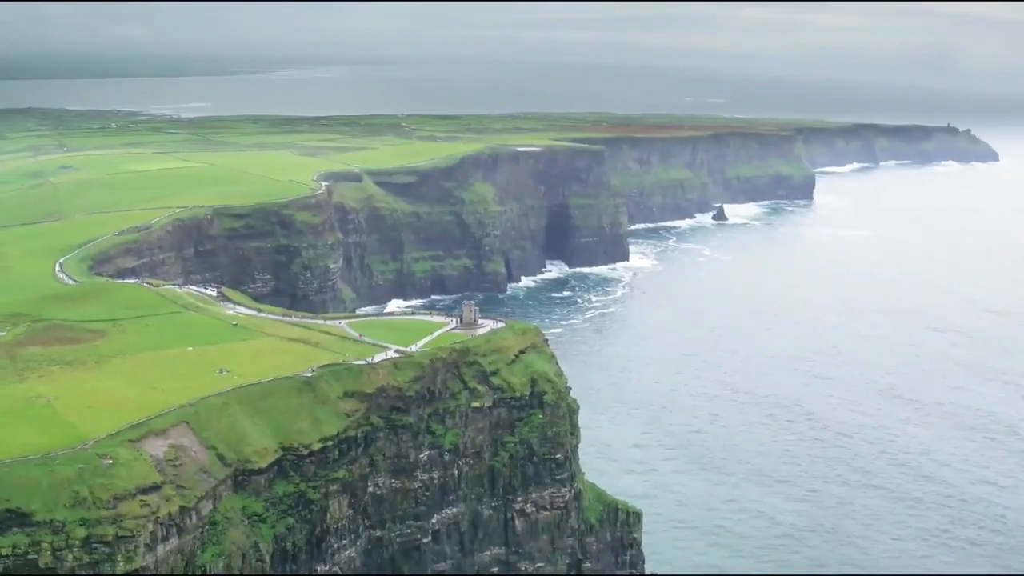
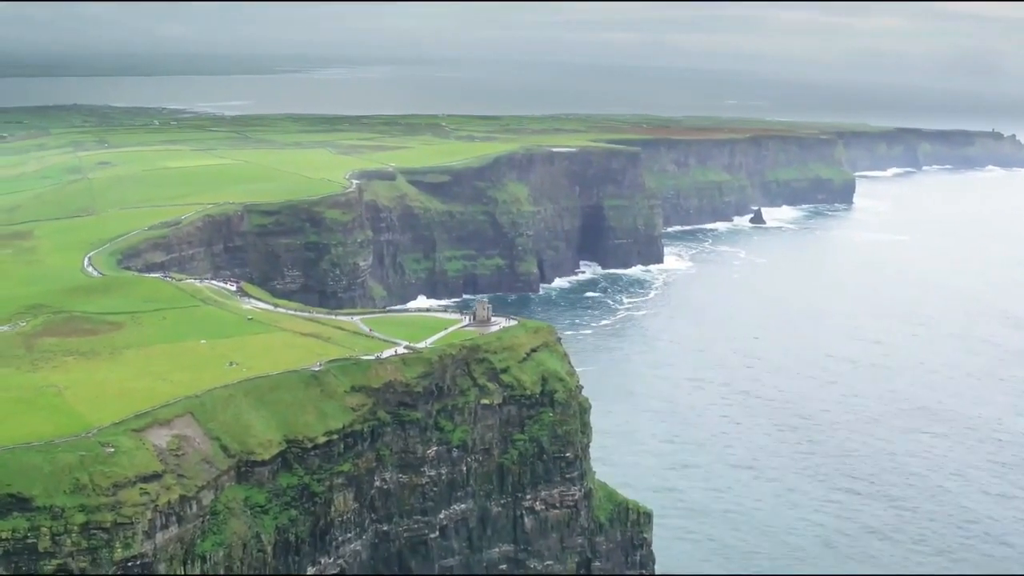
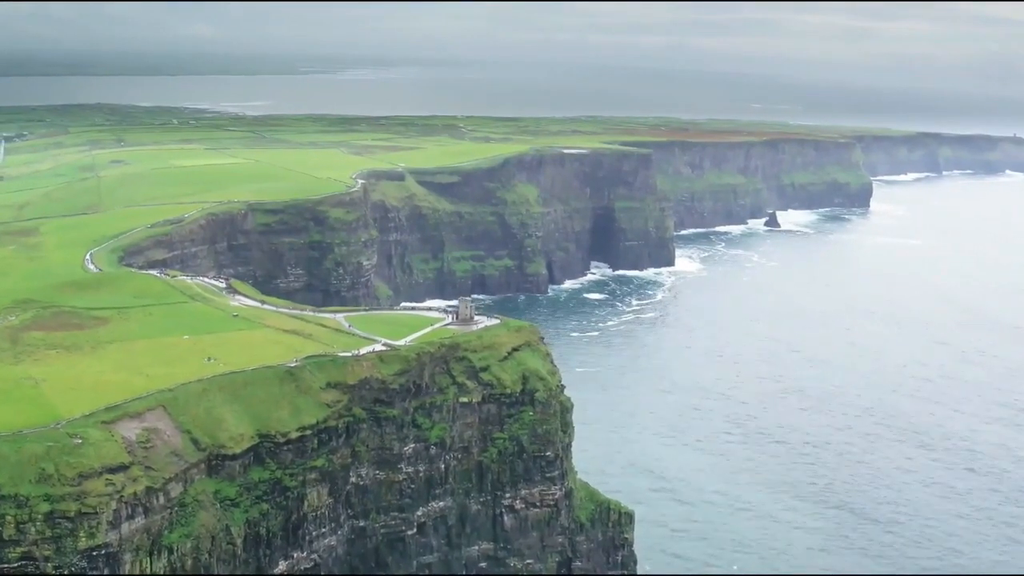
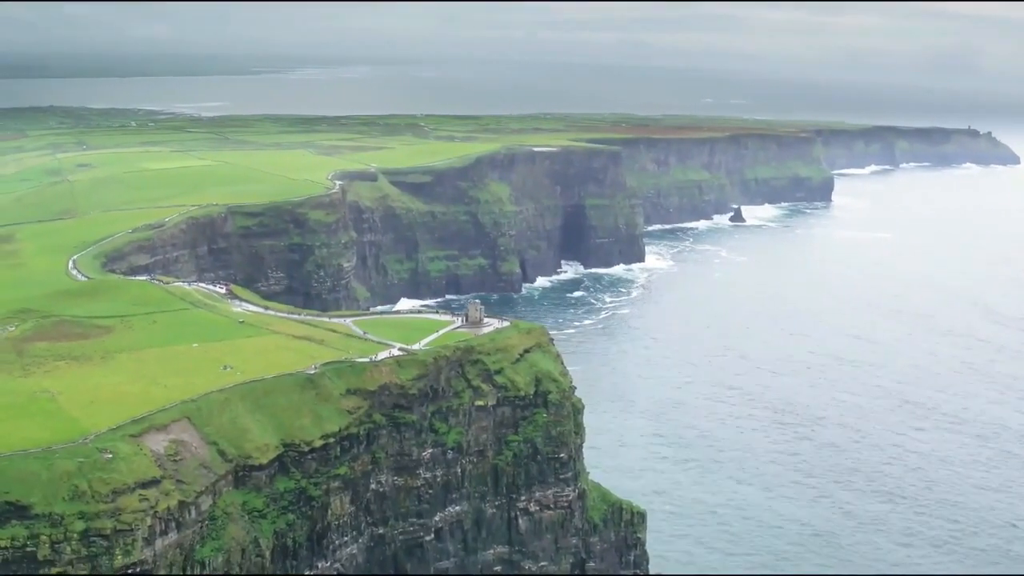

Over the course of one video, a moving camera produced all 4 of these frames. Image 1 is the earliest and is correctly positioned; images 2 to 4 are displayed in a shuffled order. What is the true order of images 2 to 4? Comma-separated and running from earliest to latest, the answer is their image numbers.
4, 2, 3
